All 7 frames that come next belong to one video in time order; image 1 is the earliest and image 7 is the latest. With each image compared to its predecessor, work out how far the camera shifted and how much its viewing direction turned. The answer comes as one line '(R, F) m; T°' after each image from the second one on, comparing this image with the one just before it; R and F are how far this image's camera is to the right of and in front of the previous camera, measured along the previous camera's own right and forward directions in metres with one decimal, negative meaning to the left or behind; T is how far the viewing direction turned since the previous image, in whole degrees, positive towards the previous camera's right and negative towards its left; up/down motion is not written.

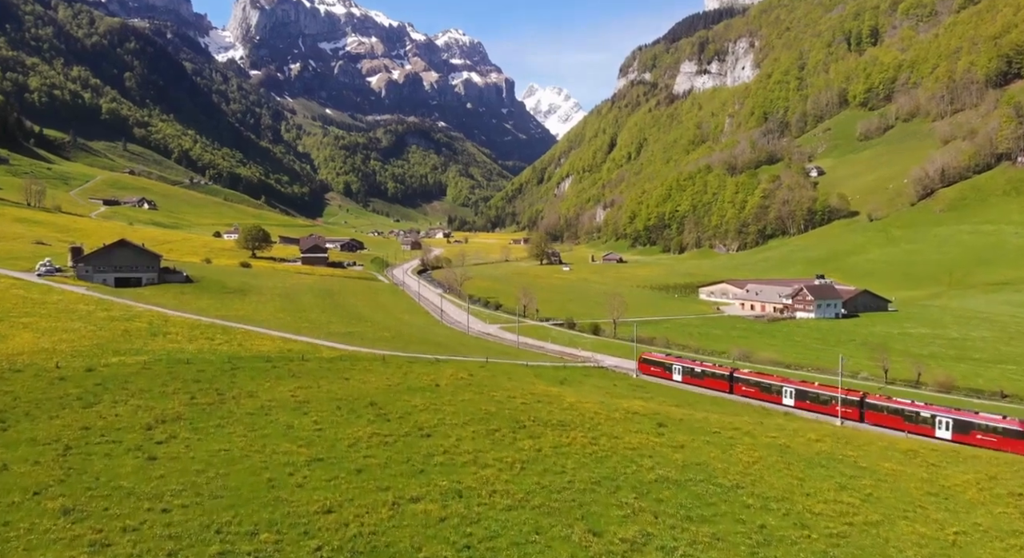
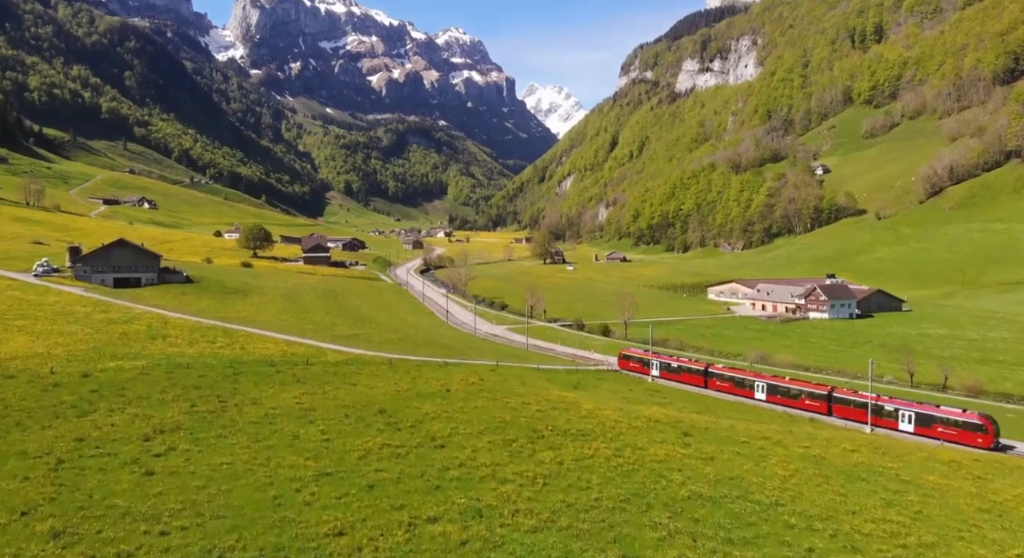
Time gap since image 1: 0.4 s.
(-1.0, +2.4) m; 0°
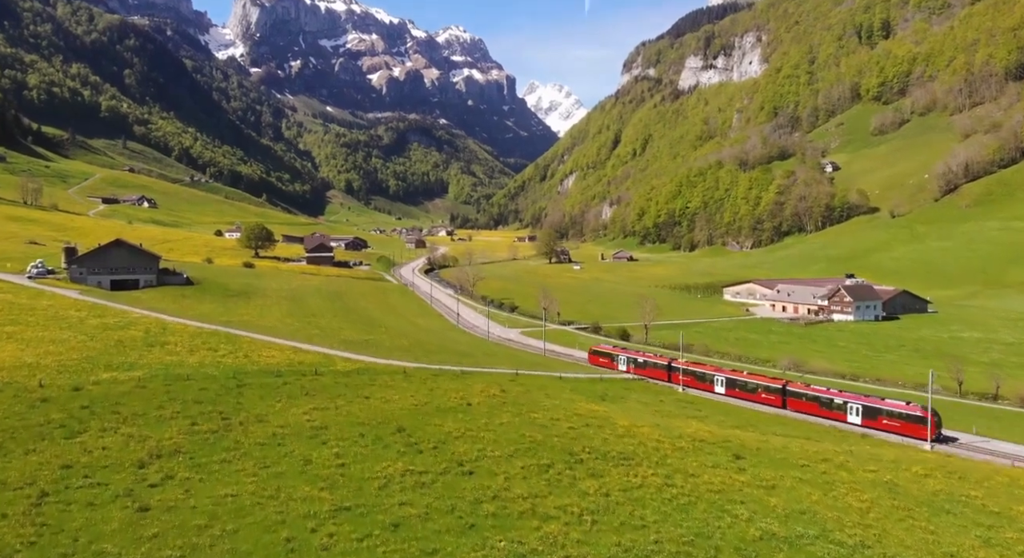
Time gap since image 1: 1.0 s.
(-1.8, +4.3) m; 0°
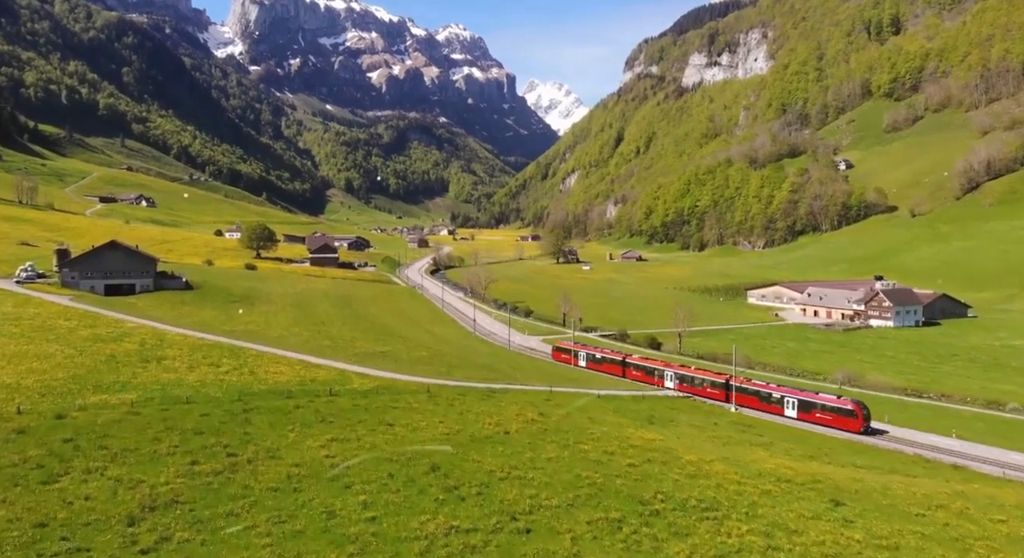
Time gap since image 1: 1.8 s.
(-2.7, +6.4) m; 0°
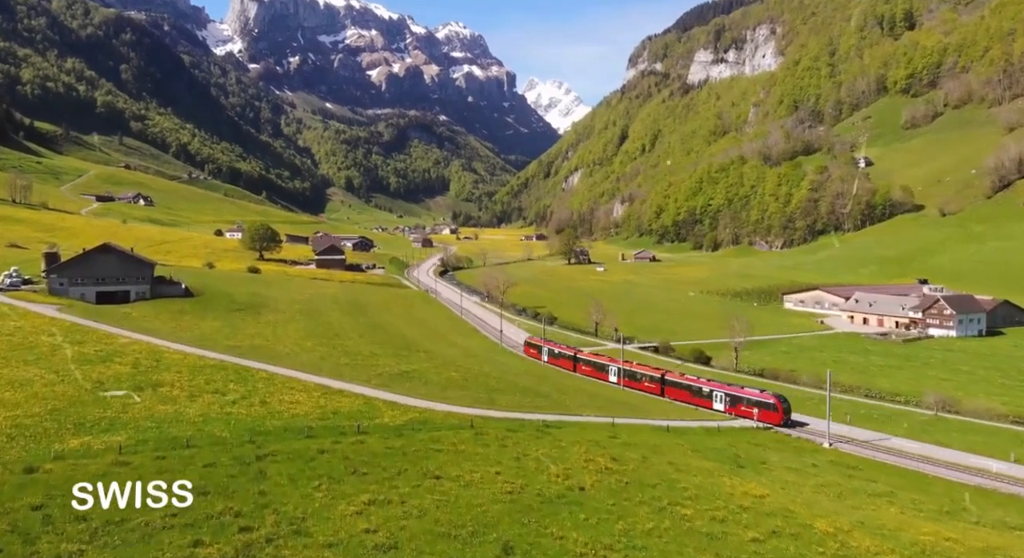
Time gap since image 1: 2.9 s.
(-3.8, +8.7) m; 0°
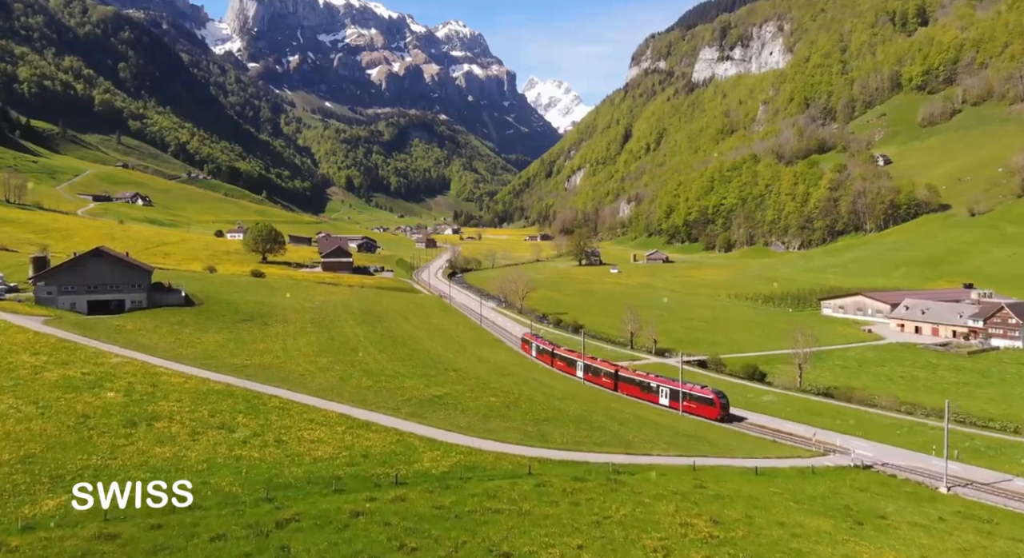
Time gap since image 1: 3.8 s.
(-3.4, +7.8) m; 0°
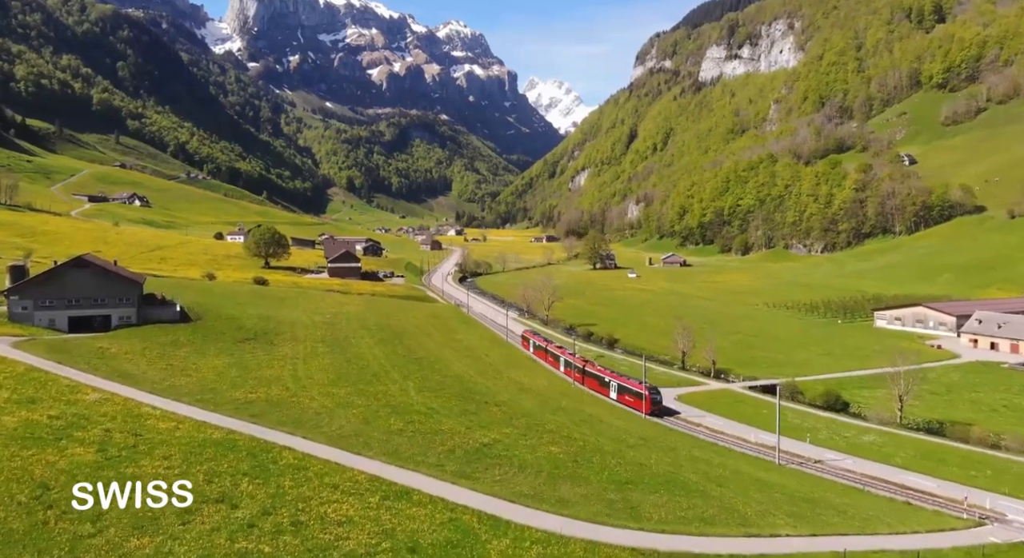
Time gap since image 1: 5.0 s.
(-3.9, +10.2) m; 0°
